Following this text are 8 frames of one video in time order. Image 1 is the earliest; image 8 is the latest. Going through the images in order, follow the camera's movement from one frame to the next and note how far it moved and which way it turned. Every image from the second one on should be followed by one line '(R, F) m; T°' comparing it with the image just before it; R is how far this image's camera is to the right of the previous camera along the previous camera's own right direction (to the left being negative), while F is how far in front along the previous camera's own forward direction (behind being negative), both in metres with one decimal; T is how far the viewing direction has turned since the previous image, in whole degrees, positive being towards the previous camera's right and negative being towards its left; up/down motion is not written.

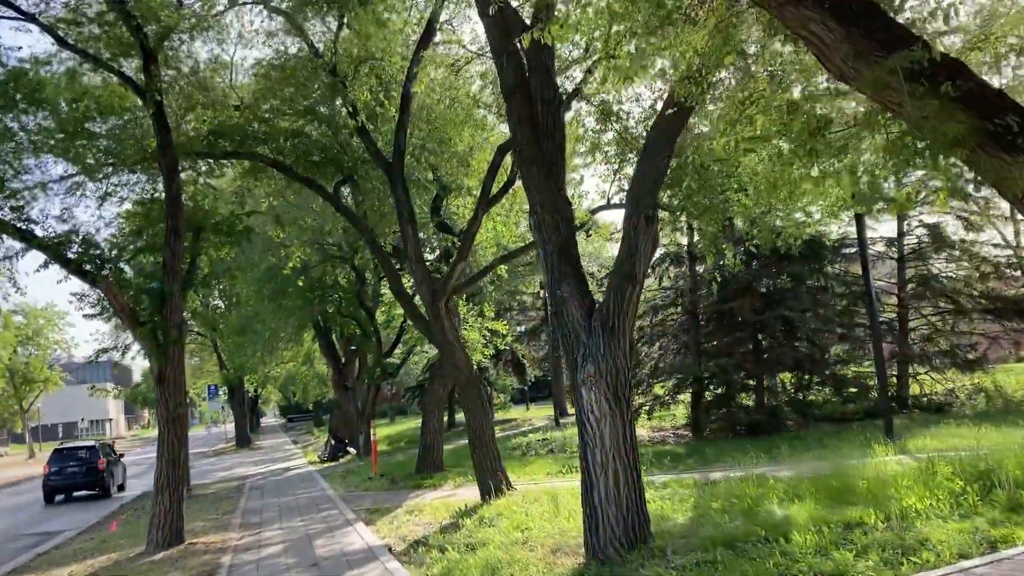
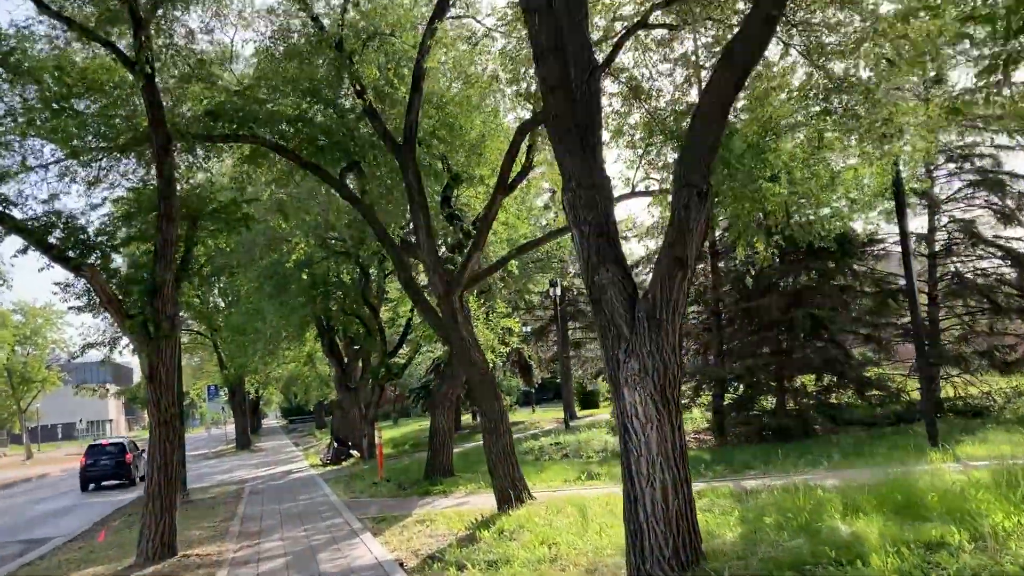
(-0.2, +0.9) m; 0°
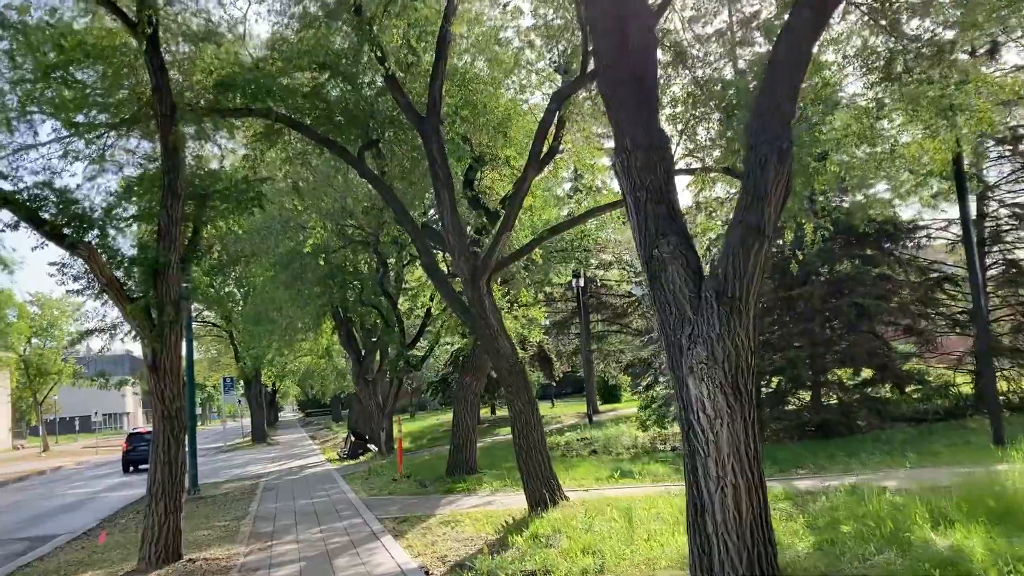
(-0.2, +0.9) m; -1°
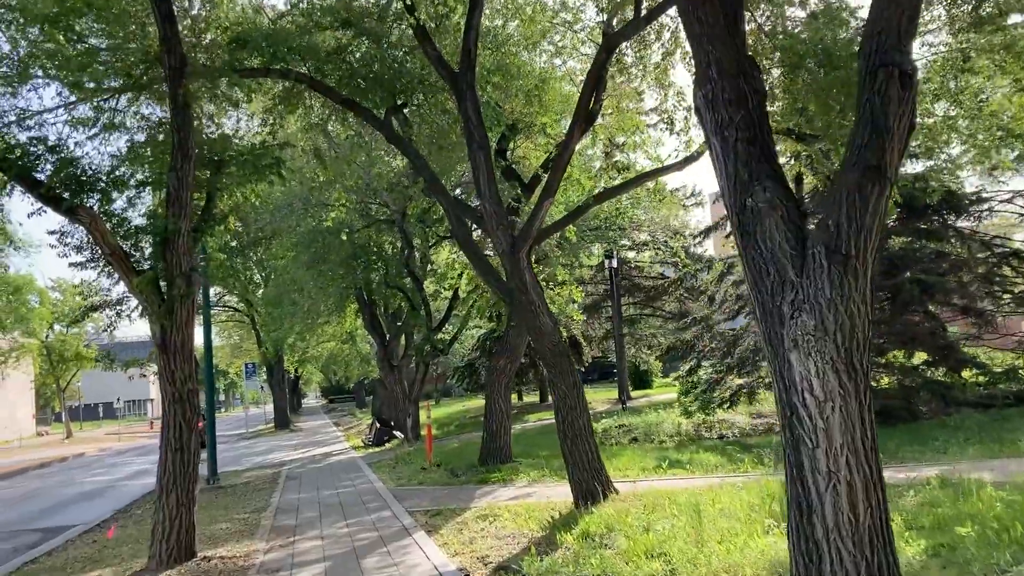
(-0.2, +1.0) m; -1°
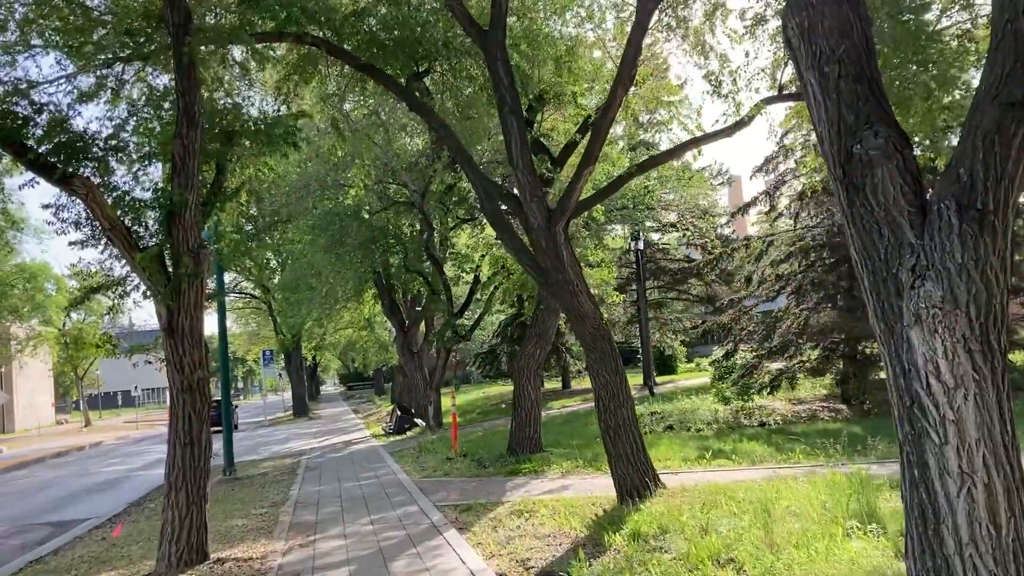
(-0.2, +0.8) m; -1°
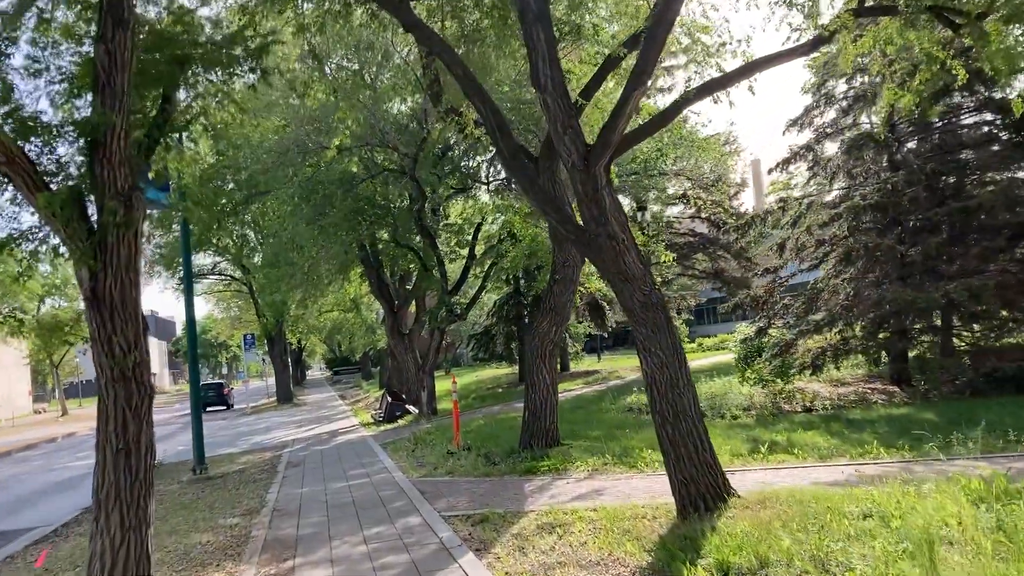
(-0.3, +1.9) m; +1°
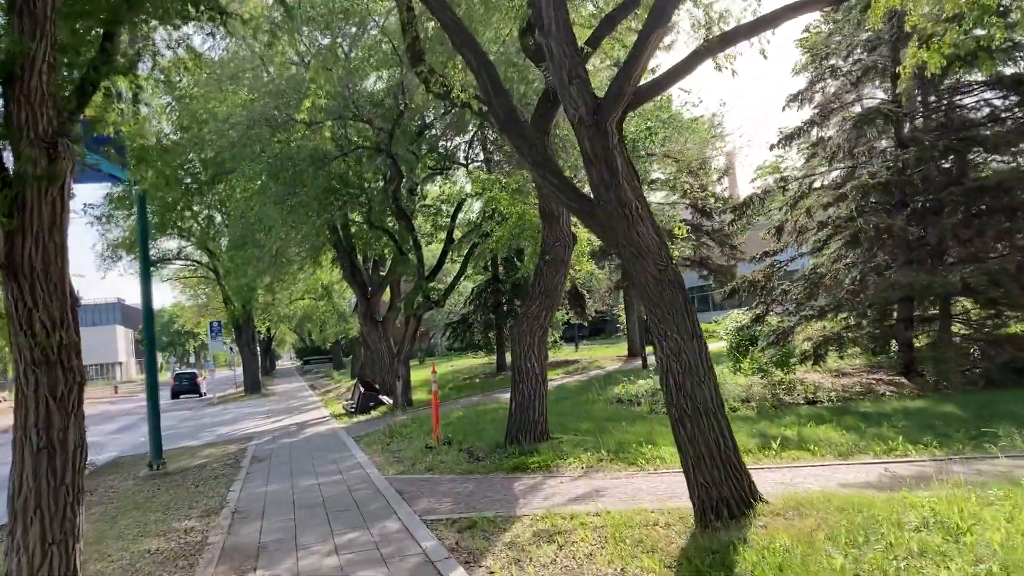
(-0.2, +0.9) m; +2°
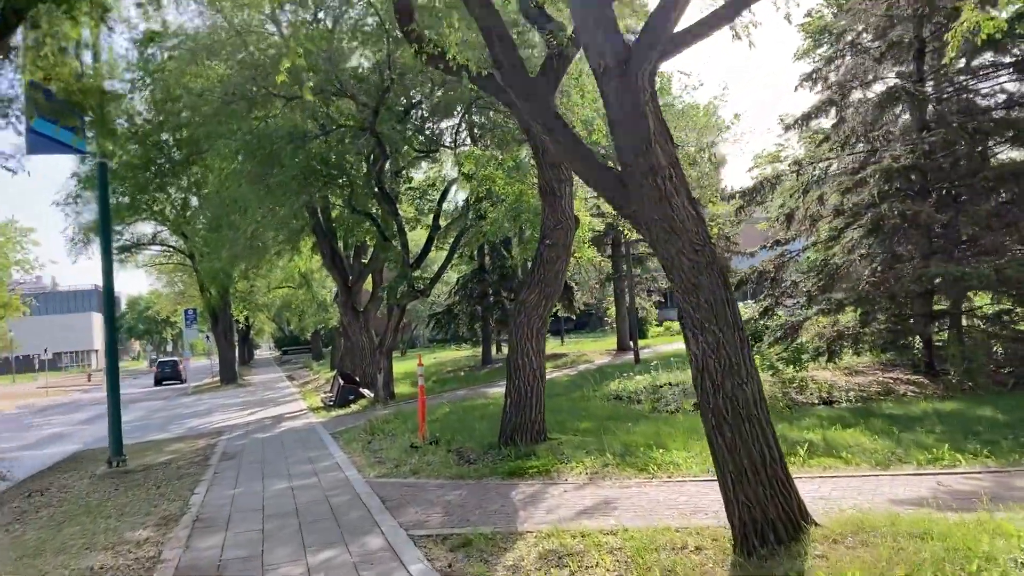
(-0.2, +1.0) m; +1°
